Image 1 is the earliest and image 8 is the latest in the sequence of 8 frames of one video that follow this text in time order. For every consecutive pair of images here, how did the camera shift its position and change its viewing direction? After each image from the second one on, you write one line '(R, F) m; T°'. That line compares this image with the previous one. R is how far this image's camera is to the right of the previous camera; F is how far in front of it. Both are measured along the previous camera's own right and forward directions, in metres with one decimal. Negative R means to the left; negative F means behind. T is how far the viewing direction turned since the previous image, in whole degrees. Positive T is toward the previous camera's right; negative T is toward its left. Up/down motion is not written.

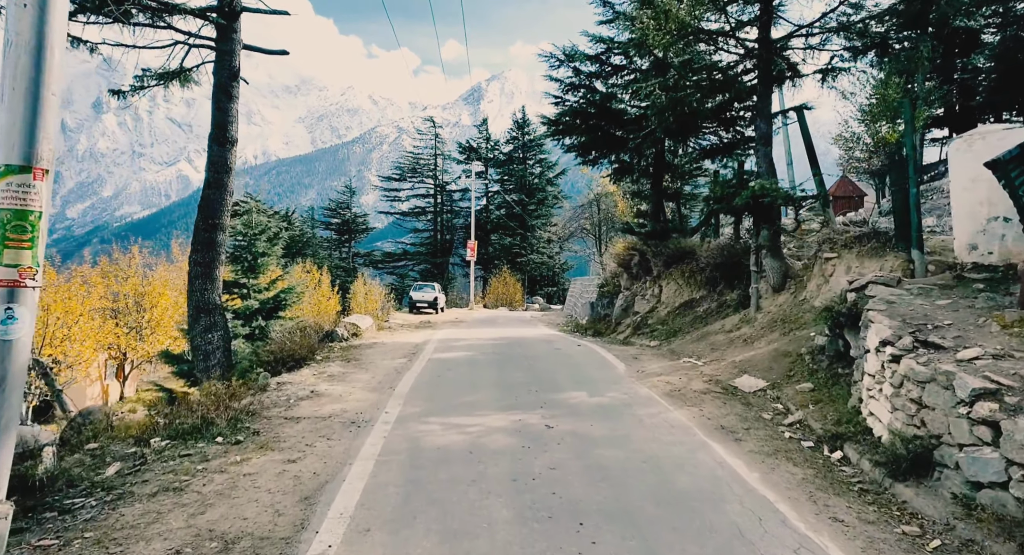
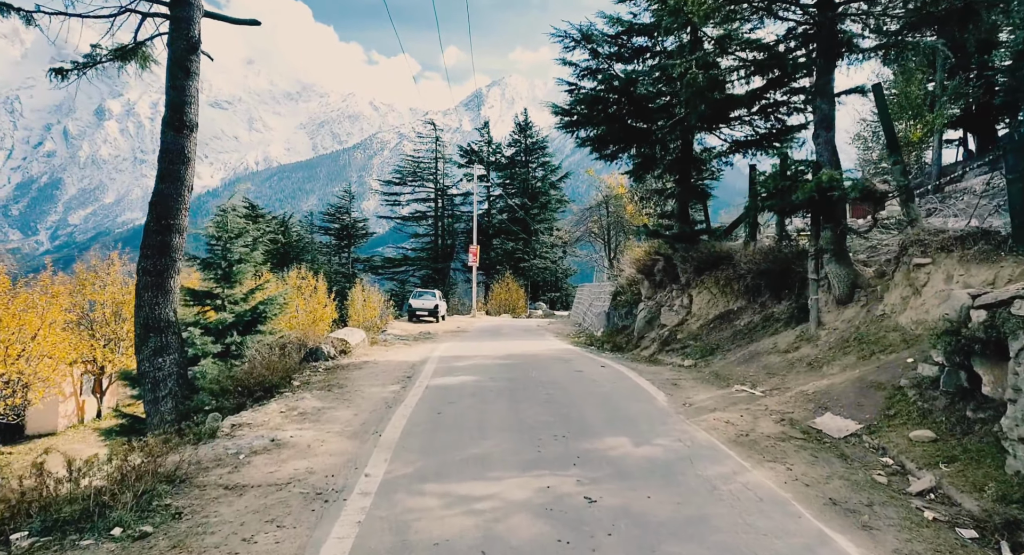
(-0.2, +2.3) m; 0°
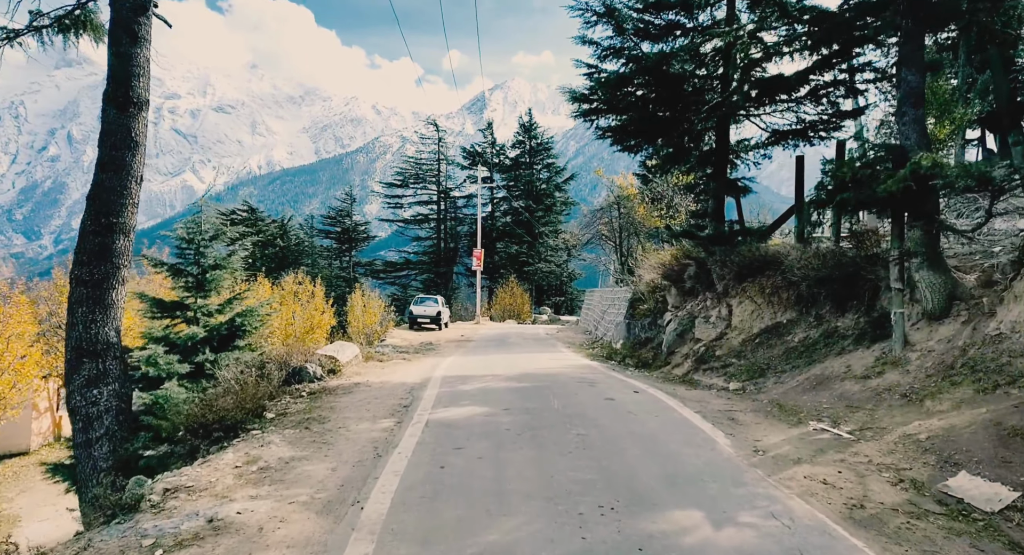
(-0.2, +2.1) m; 0°
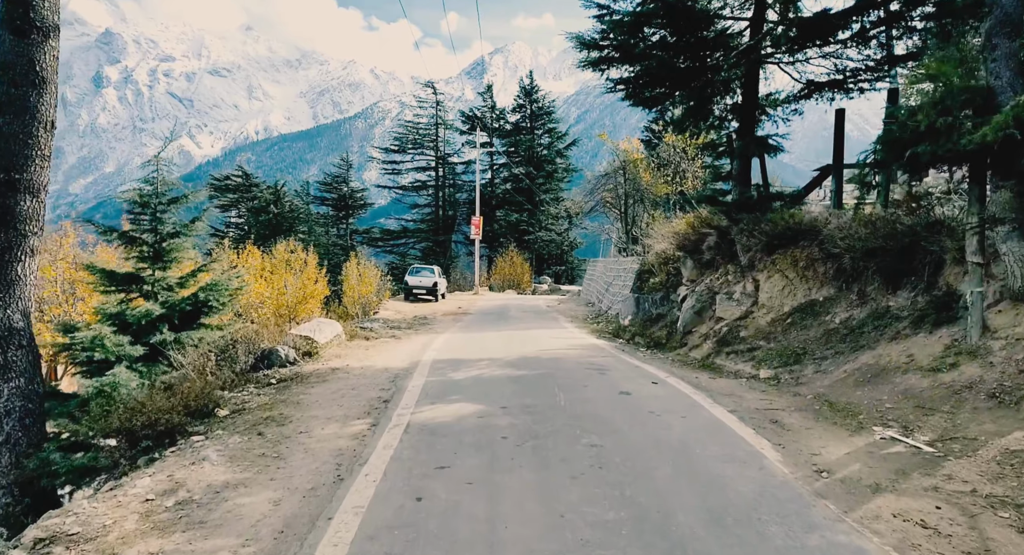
(0.0, +1.7) m; 0°
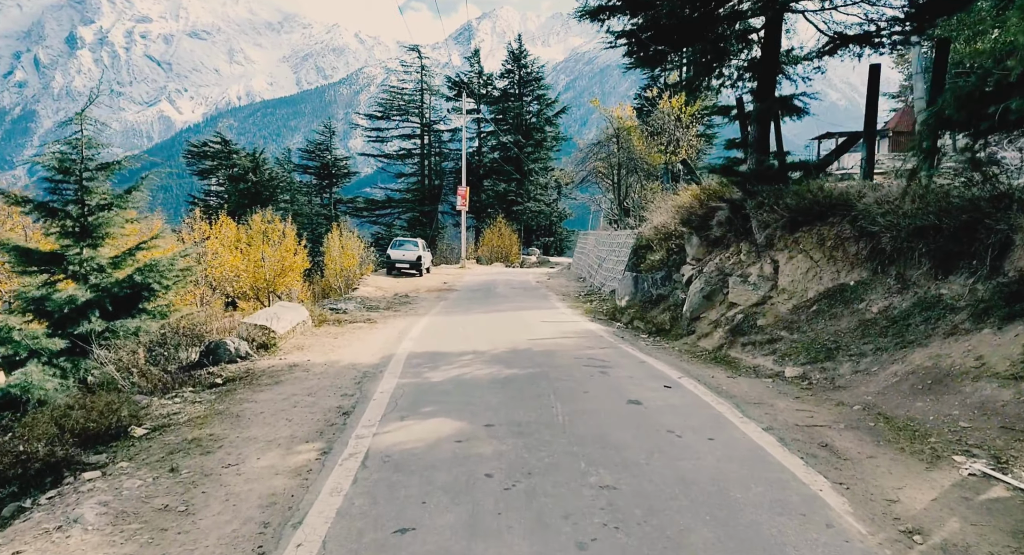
(0.0, +1.7) m; +1°
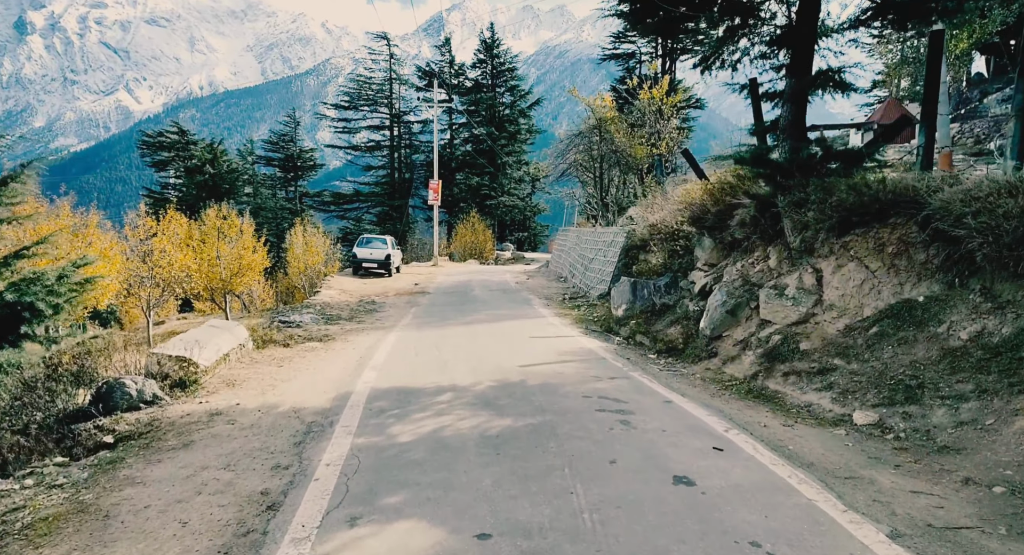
(-0.2, +2.3) m; +2°
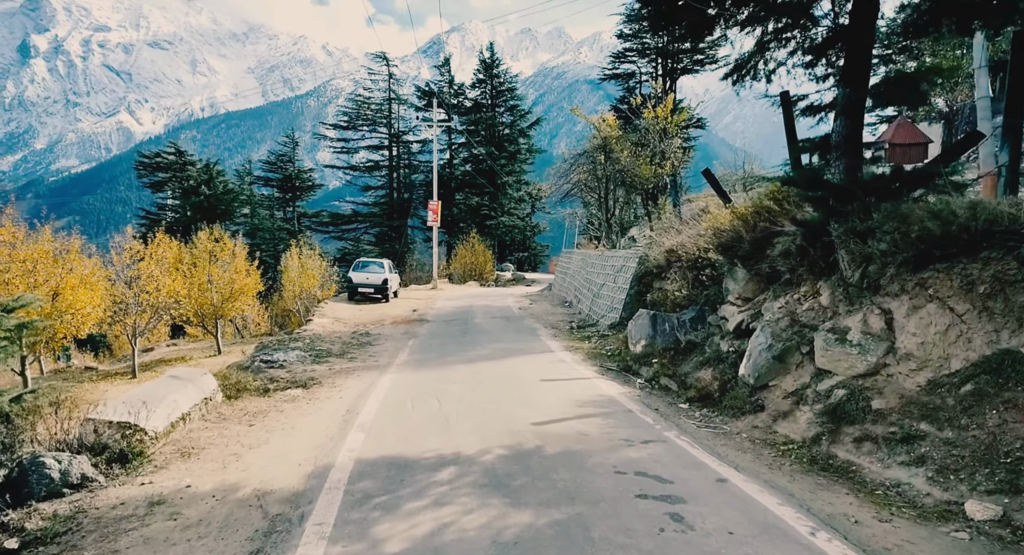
(-0.2, +1.6) m; 0°
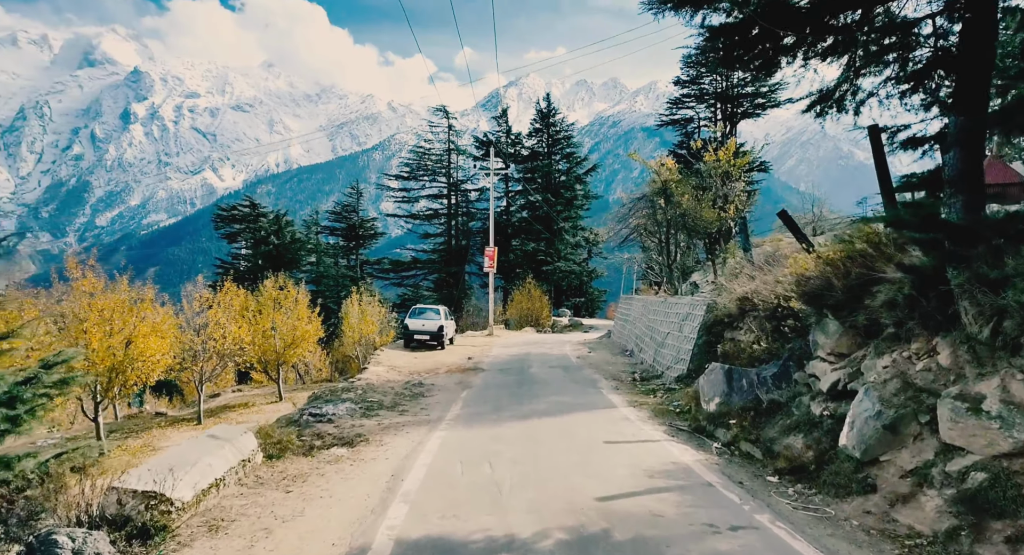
(-0.1, +1.2) m; -4°
